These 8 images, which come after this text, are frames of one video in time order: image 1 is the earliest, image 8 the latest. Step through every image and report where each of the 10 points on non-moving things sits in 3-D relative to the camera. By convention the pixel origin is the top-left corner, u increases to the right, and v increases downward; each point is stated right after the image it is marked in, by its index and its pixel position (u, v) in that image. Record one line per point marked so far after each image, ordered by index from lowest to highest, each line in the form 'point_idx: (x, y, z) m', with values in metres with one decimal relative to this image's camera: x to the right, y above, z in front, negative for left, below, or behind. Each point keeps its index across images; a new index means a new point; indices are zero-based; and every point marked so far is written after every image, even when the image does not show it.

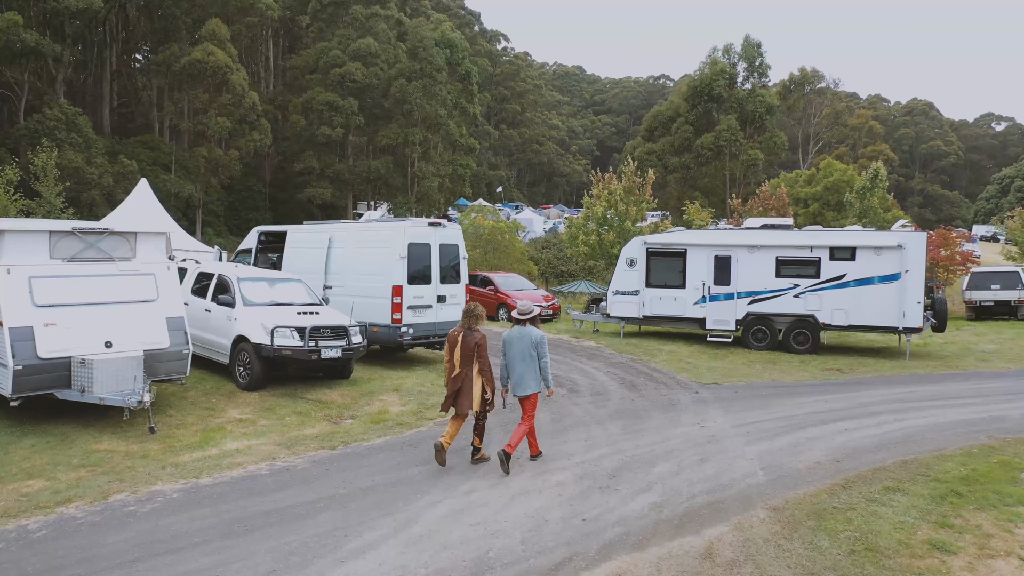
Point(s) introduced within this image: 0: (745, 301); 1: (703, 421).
0: (+3.9, -0.2, +13.8) m
1: (+1.9, -1.3, +8.3) m
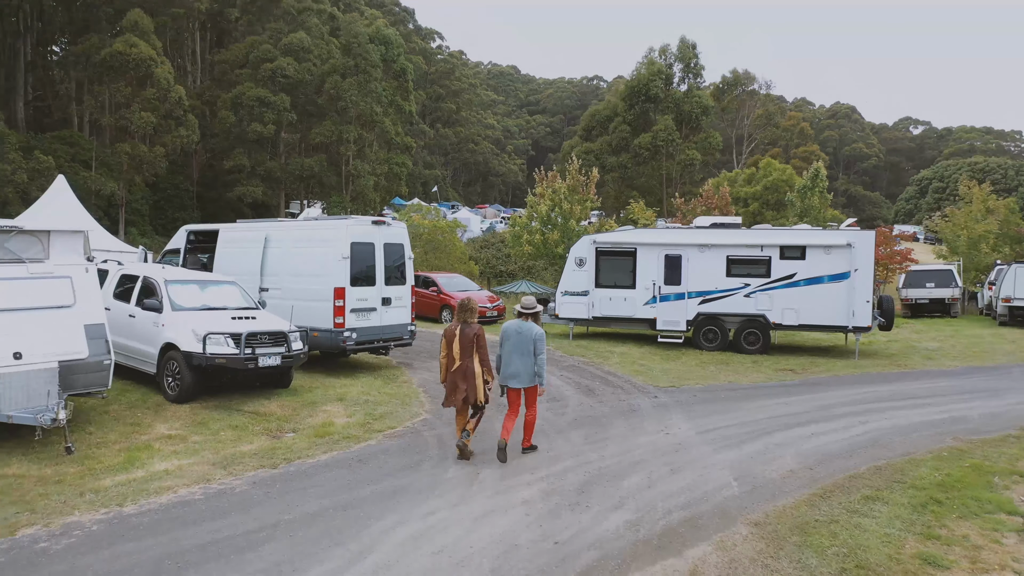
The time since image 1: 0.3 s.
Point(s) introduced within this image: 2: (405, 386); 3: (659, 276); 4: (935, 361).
0: (+3.0, -0.2, +13.6) m
1: (+1.5, -1.3, +8.0) m
2: (-1.3, -1.2, +9.9) m
3: (+2.4, +0.2, +13.7) m
4: (+6.7, -1.2, +13.0) m
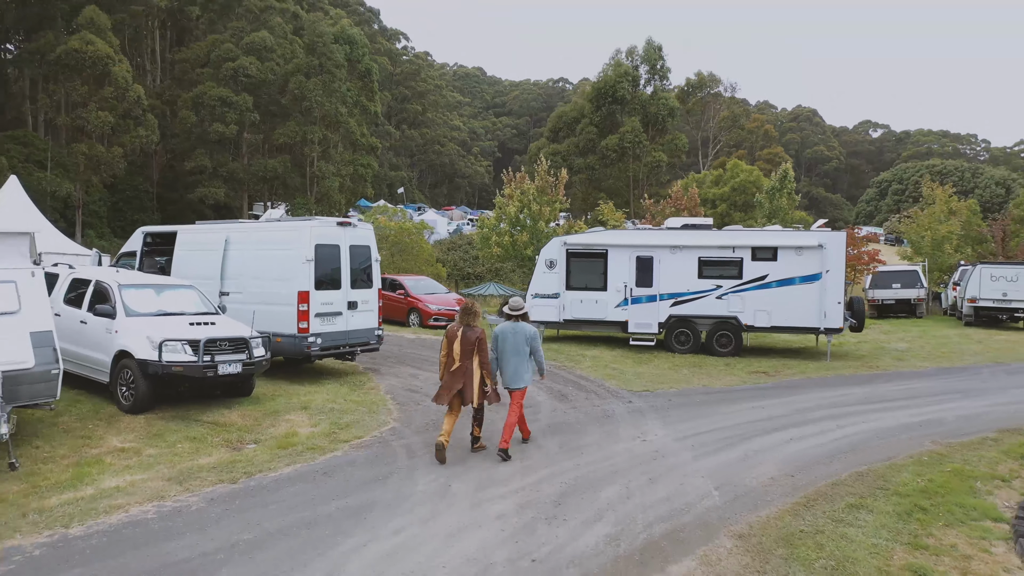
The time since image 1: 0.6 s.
0: (+2.5, -0.2, +13.4) m
1: (+1.2, -1.4, +7.8) m
2: (-1.6, -1.2, +9.6) m
3: (+1.9, +0.2, +13.6) m
4: (+6.2, -1.2, +13.0) m
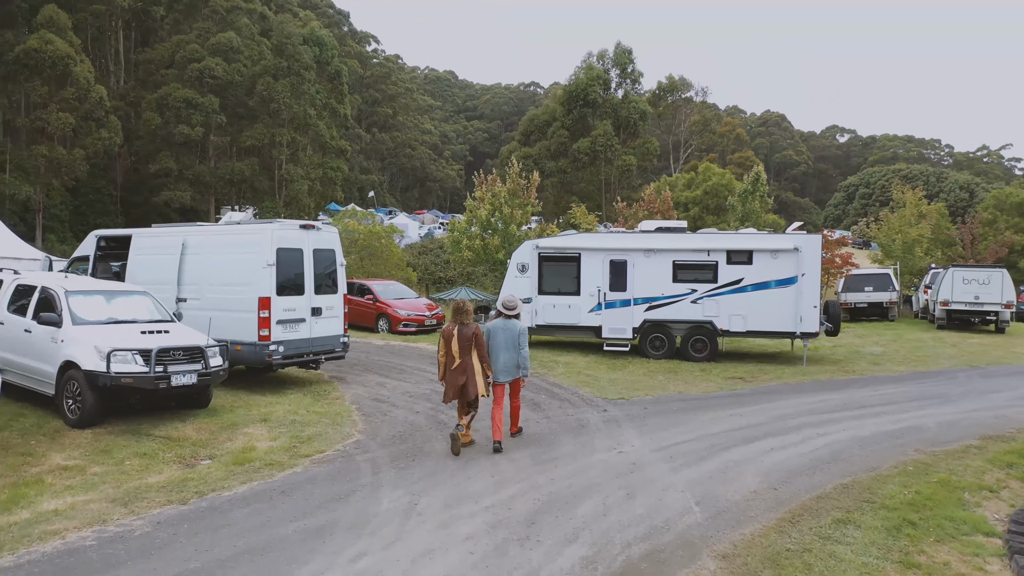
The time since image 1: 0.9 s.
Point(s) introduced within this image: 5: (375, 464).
0: (+2.1, -0.3, +13.1) m
1: (+1.0, -1.4, +7.4) m
2: (-1.9, -1.3, +9.2) m
3: (+1.5, +0.1, +13.3) m
4: (+5.8, -1.2, +12.9) m
5: (-1.1, -1.5, +6.9) m
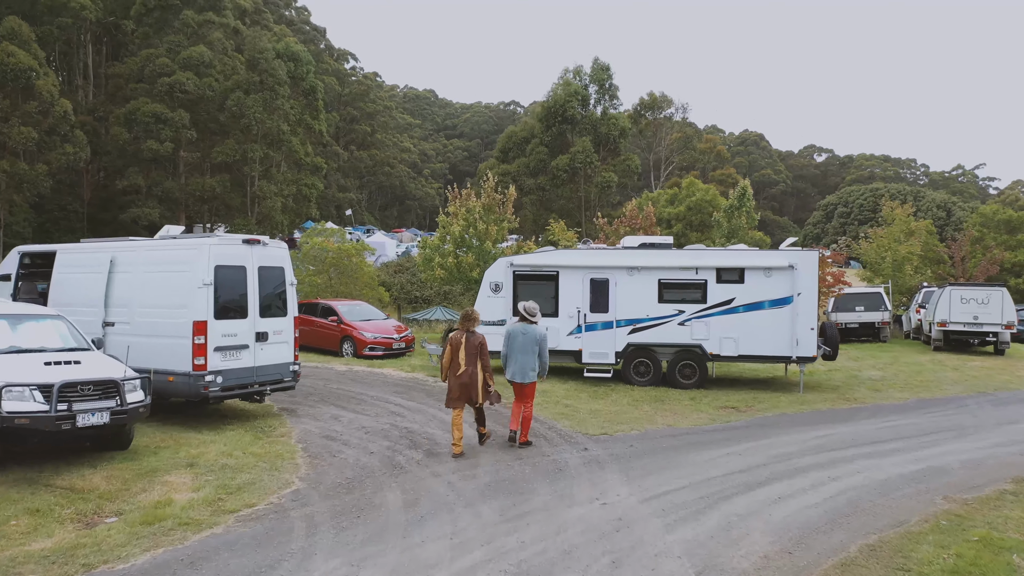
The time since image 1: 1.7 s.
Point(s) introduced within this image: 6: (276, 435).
0: (+1.7, -0.6, +12.1) m
1: (+0.7, -1.6, +6.4) m
2: (-2.2, -1.5, +8.1) m
3: (+1.1, -0.2, +12.3) m
4: (+5.4, -1.5, +11.9) m
5: (-1.4, -1.6, +5.8) m
6: (-2.4, -1.5, +8.4) m
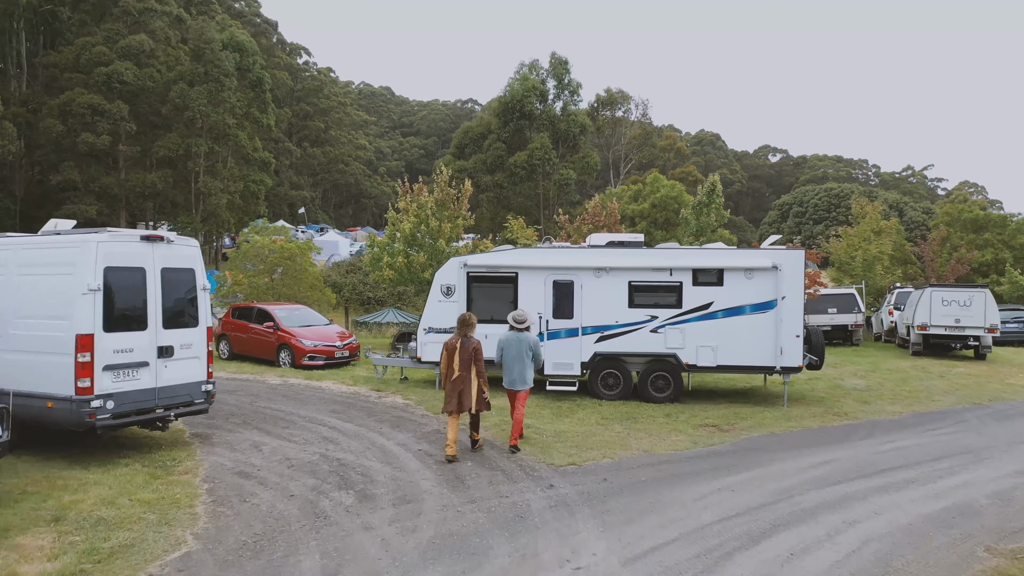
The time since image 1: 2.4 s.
0: (+1.1, -0.6, +10.9) m
1: (+0.4, -1.6, +5.1) m
2: (-2.6, -1.6, +6.7) m
3: (+0.5, -0.2, +11.0) m
4: (+4.8, -1.6, +10.9) m
5: (-1.7, -1.7, +4.4) m
6: (-2.8, -1.5, +6.9) m
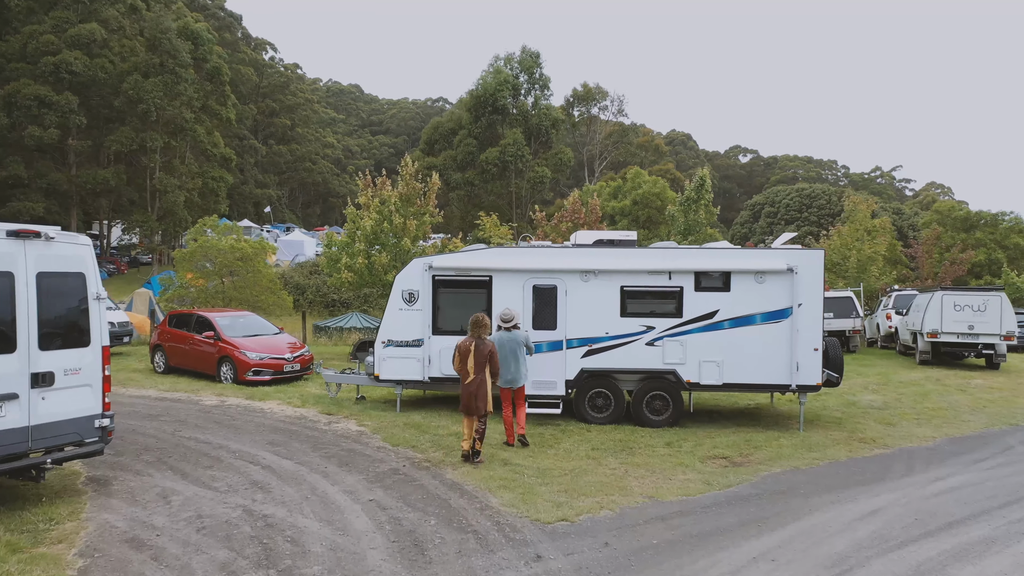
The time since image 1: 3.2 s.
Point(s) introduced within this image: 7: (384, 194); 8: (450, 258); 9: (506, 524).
0: (+0.7, -0.7, +9.4) m
1: (+0.3, -1.7, +3.6) m
2: (-2.8, -1.6, +5.0) m
3: (+0.2, -0.3, +9.5) m
4: (+4.5, -1.6, +9.5) m
5: (-1.7, -1.8, +2.8) m
6: (-3.0, -1.6, +5.3) m
7: (-2.4, +1.8, +15.9) m
8: (-0.7, +0.3, +9.6) m
9: (0.0, -1.6, +5.8) m
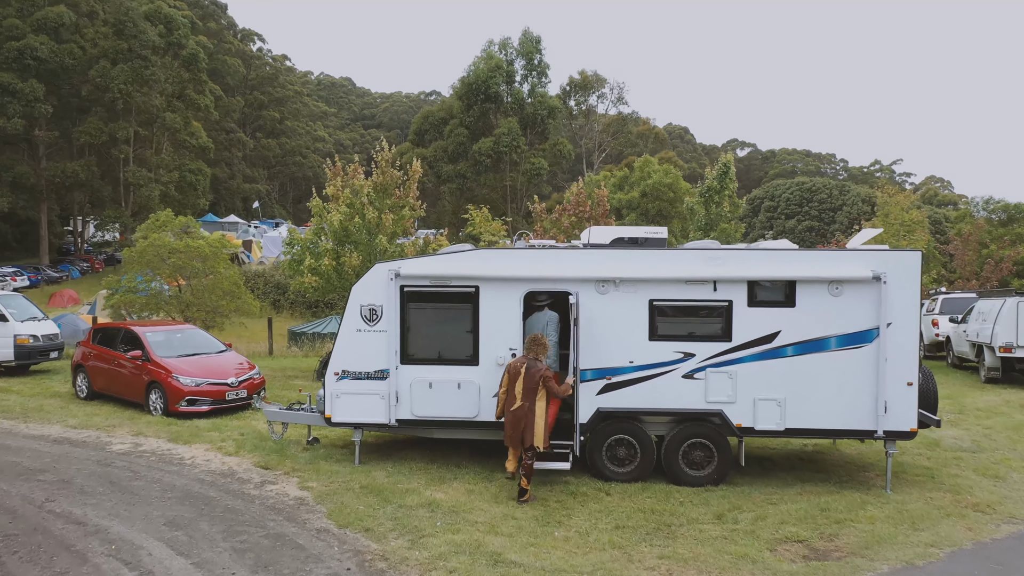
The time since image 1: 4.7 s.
0: (+0.7, -0.8, +7.1) m
1: (+0.3, -1.9, +1.3) m
2: (-2.8, -1.8, +2.7) m
3: (+0.1, -0.4, +7.2) m
4: (+4.4, -1.7, +7.3) m
5: (-1.8, -1.9, +0.5) m
6: (-3.0, -1.8, +3.0) m
7: (-2.5, +1.7, +13.6) m
8: (-0.8, +0.2, +7.3) m
9: (-0.1, -1.8, +3.5) m
